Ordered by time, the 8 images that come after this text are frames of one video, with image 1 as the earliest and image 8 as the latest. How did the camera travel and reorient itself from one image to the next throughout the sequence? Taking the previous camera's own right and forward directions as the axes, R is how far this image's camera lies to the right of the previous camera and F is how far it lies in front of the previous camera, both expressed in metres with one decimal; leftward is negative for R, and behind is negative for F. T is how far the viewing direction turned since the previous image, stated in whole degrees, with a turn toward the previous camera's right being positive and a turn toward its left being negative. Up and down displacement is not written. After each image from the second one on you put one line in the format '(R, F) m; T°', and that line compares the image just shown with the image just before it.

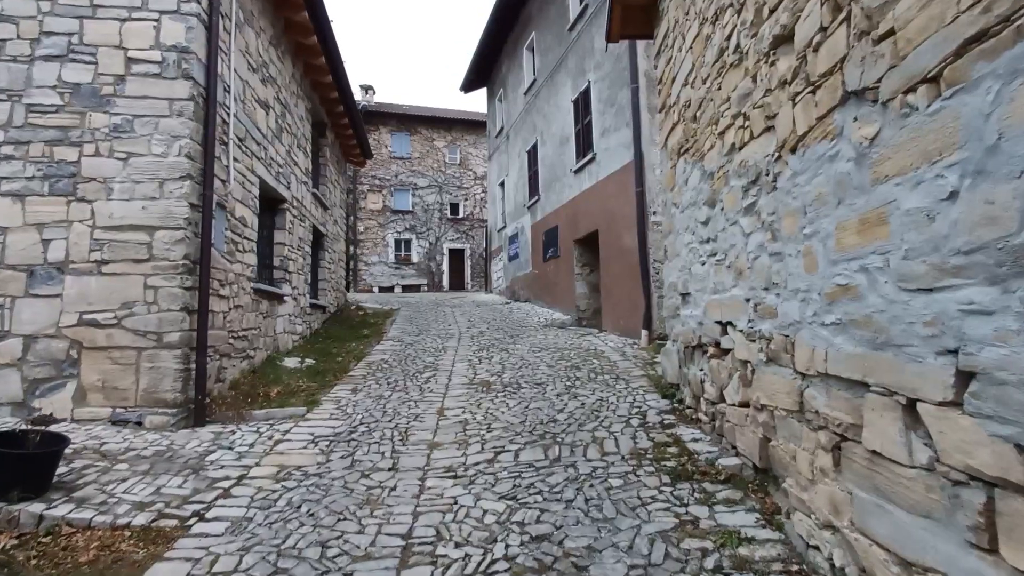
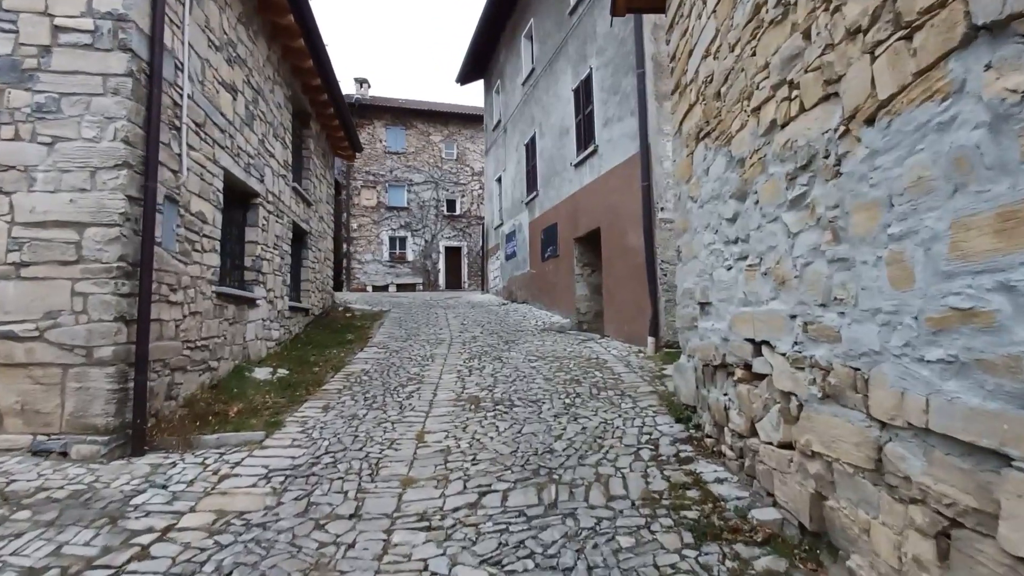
(+0.1, +0.6) m; 0°
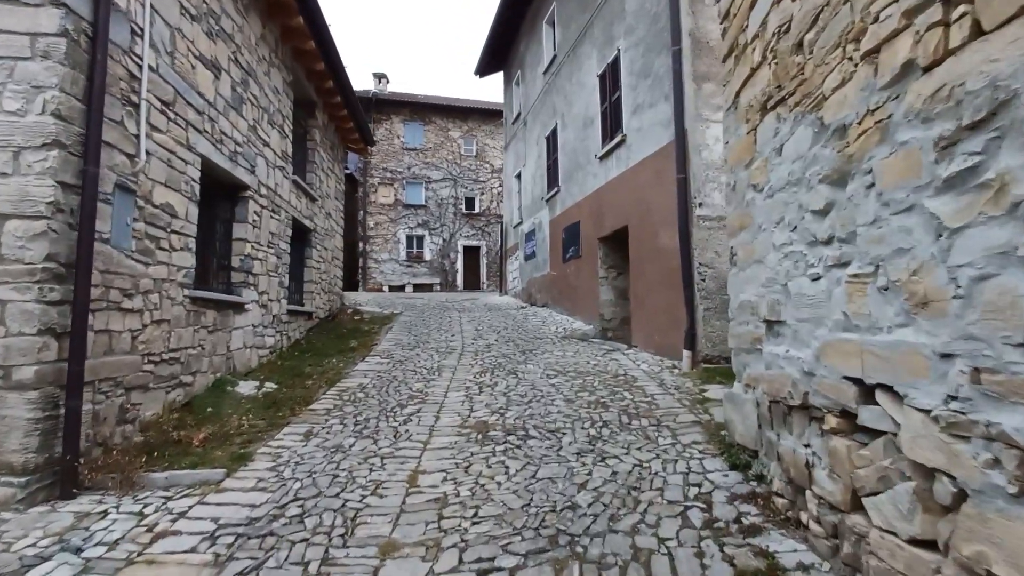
(0.0, +0.7) m; -2°
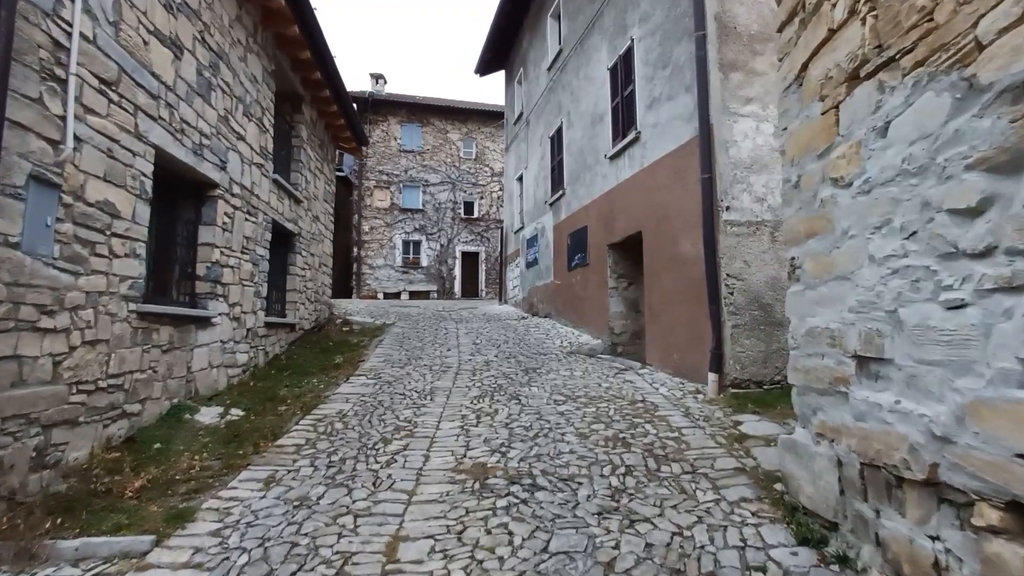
(0.0, +0.7) m; 0°
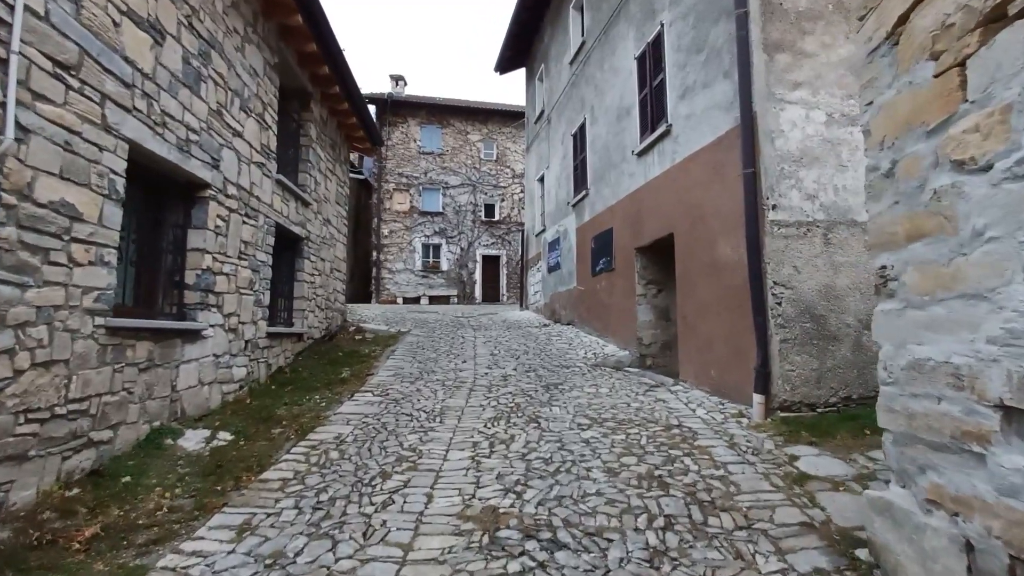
(0.0, +0.5) m; -2°
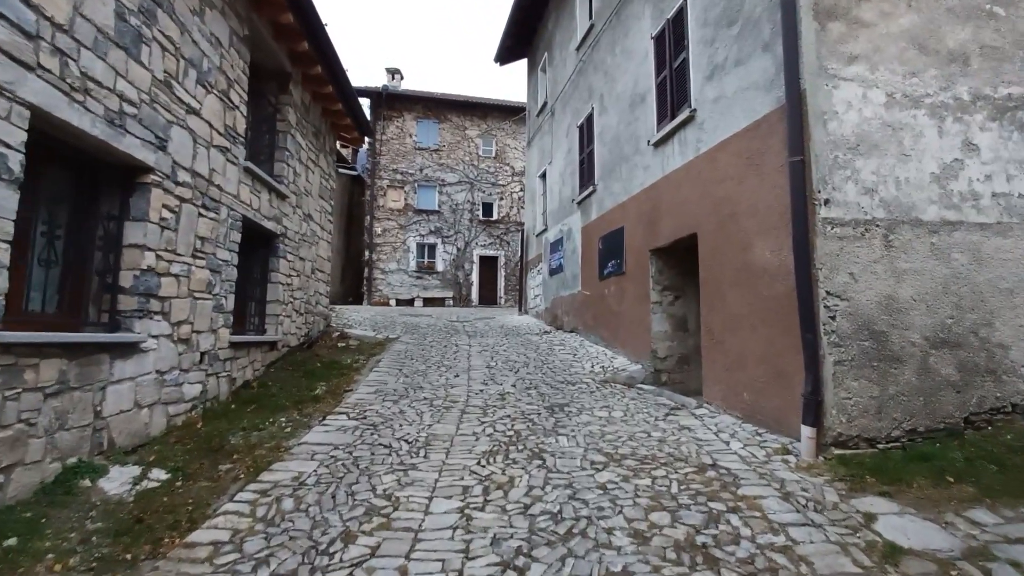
(0.0, +0.7) m; 0°
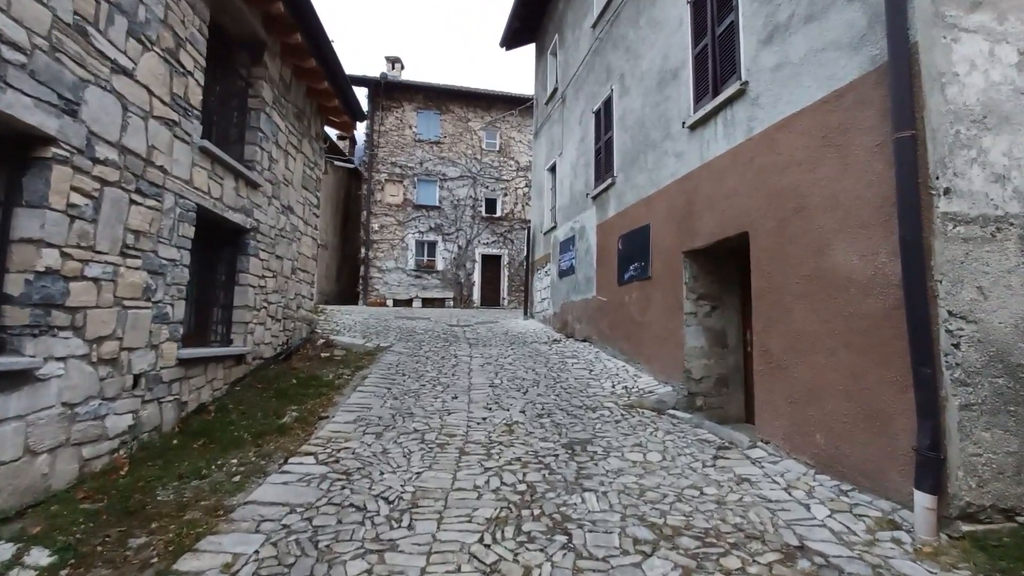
(-0.1, +0.9) m; 0°
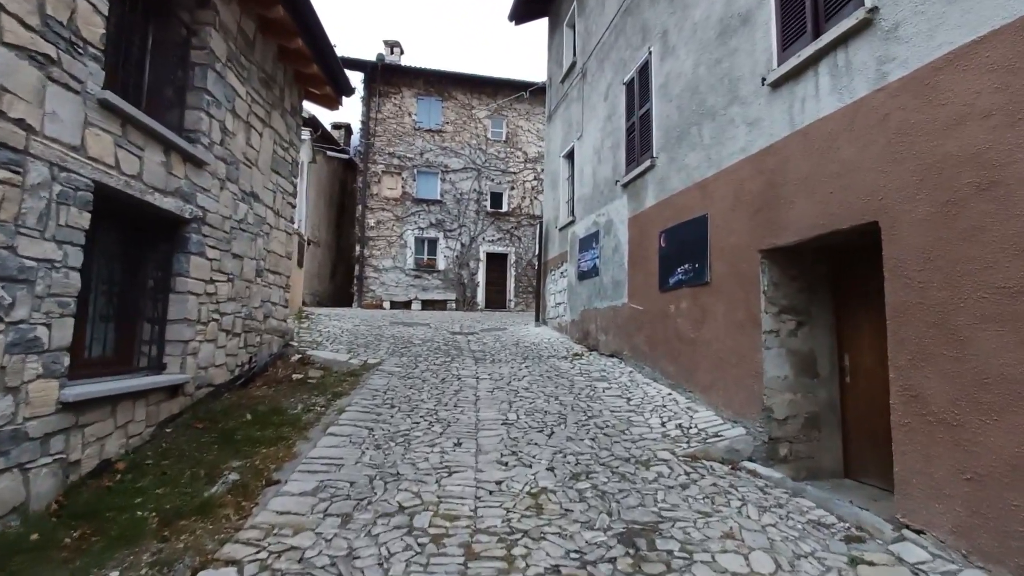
(-0.1, +1.3) m; 0°
